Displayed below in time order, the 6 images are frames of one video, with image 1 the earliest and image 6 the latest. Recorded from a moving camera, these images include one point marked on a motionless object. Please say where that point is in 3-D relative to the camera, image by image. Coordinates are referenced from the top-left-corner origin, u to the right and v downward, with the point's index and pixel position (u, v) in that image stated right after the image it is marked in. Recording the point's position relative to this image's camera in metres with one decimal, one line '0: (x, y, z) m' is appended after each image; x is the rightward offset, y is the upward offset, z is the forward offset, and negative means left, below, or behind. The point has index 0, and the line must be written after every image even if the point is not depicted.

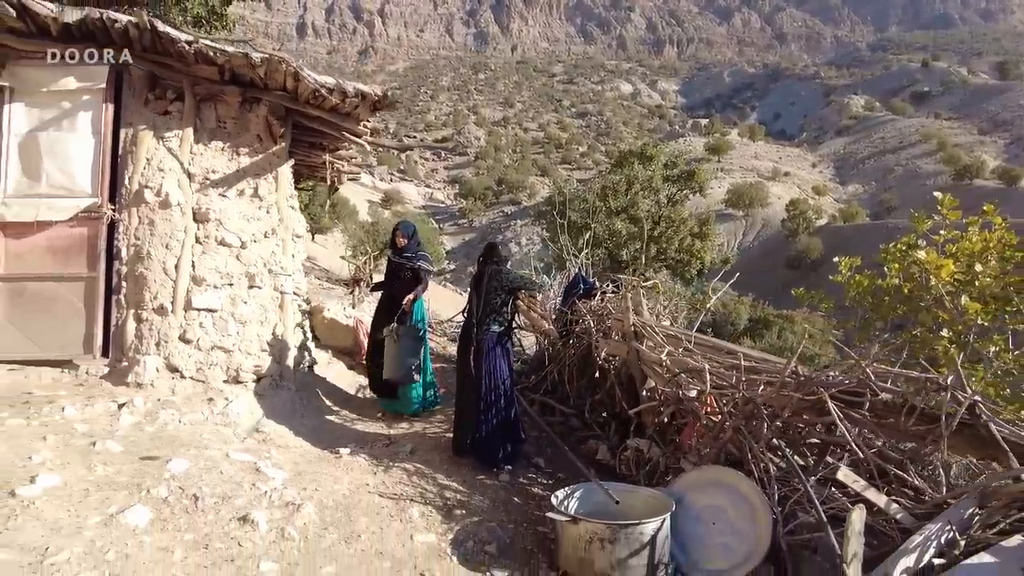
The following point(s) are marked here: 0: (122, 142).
0: (-2.7, +1.0, +4.4) m
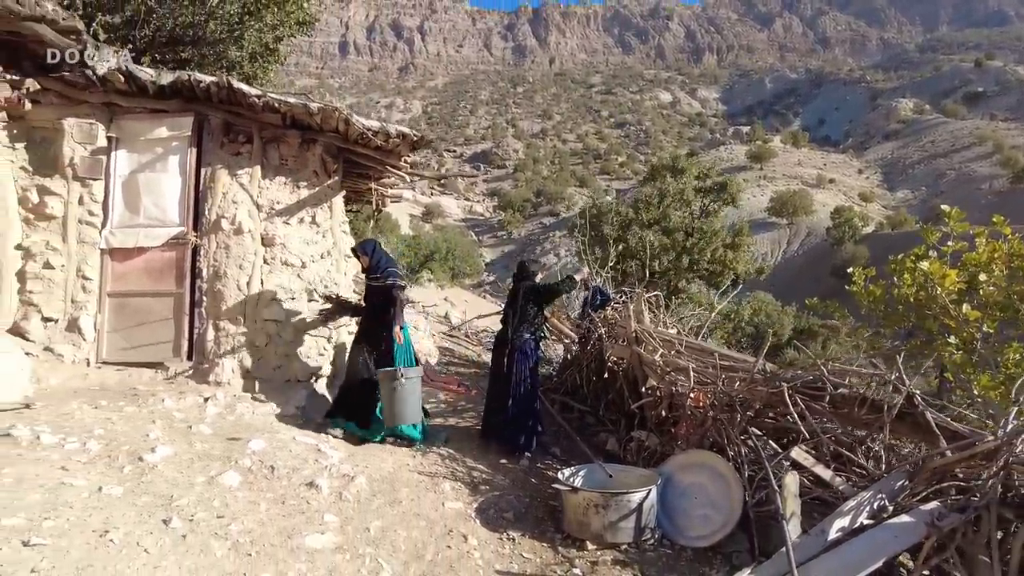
0: (-2.5, +0.9, +5.3) m
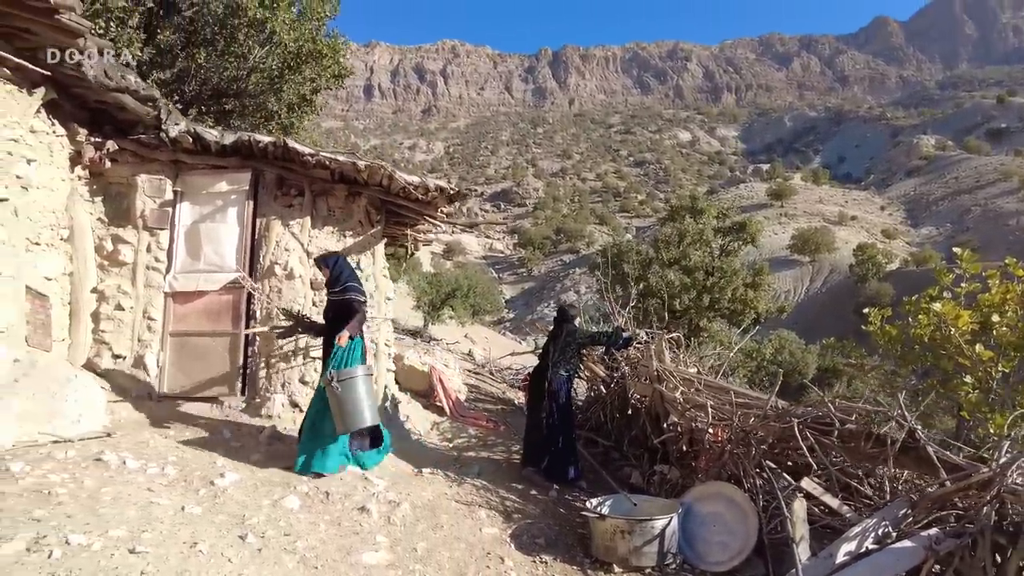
0: (-2.3, +0.5, +5.8) m
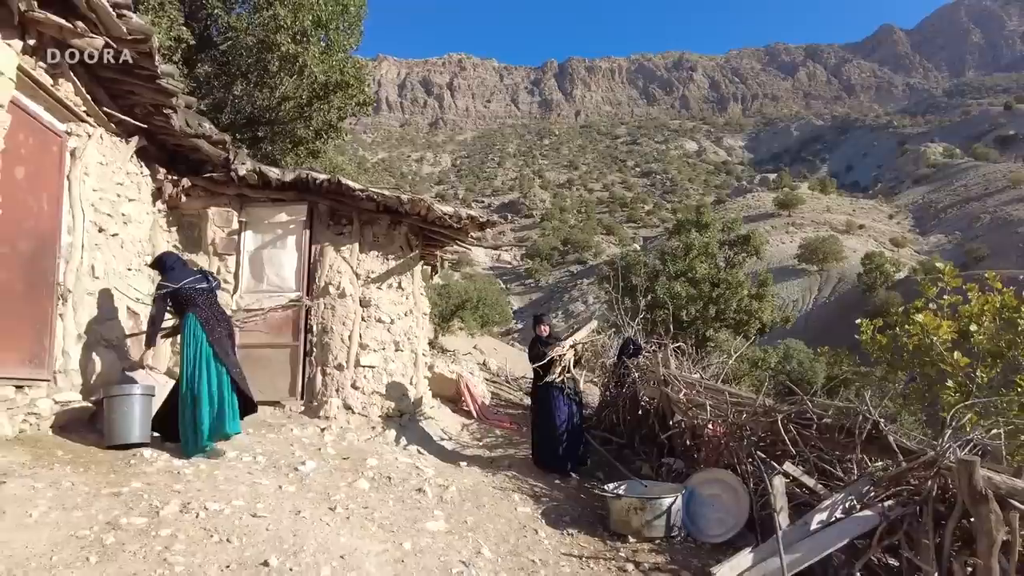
0: (-2.1, +0.3, +6.6) m
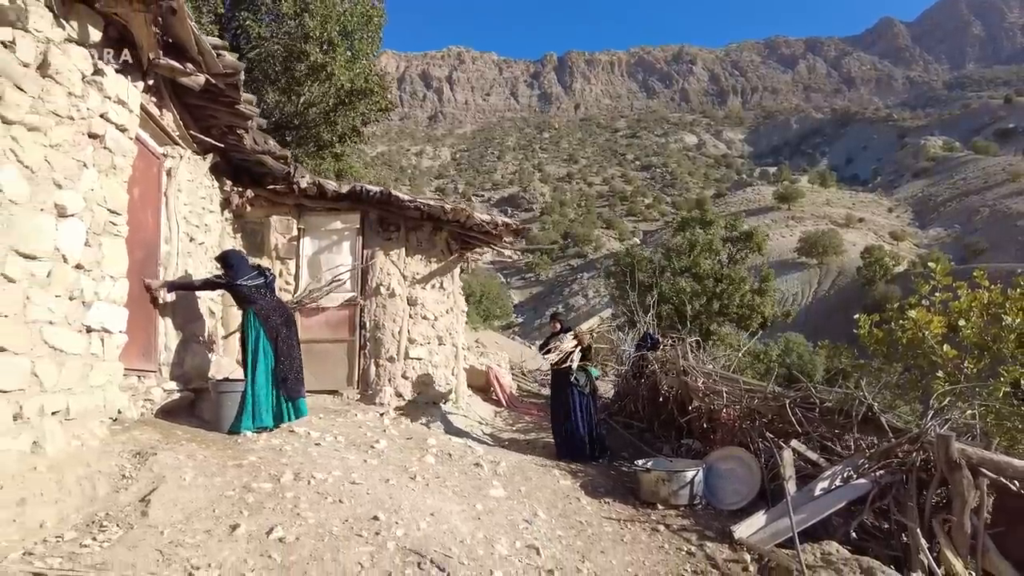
0: (-1.7, +0.3, +7.3) m
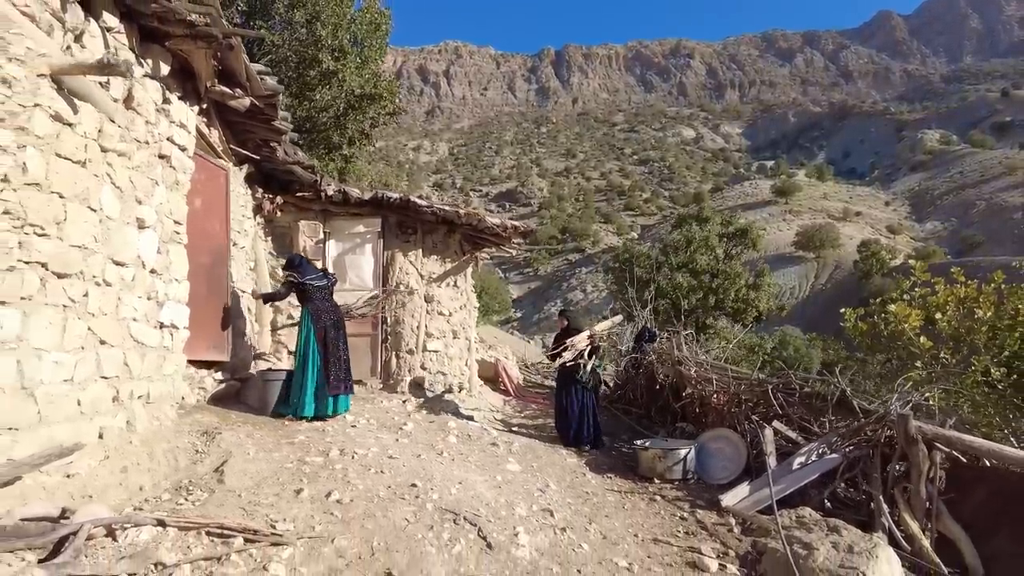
0: (-1.6, +0.4, +8.0) m
